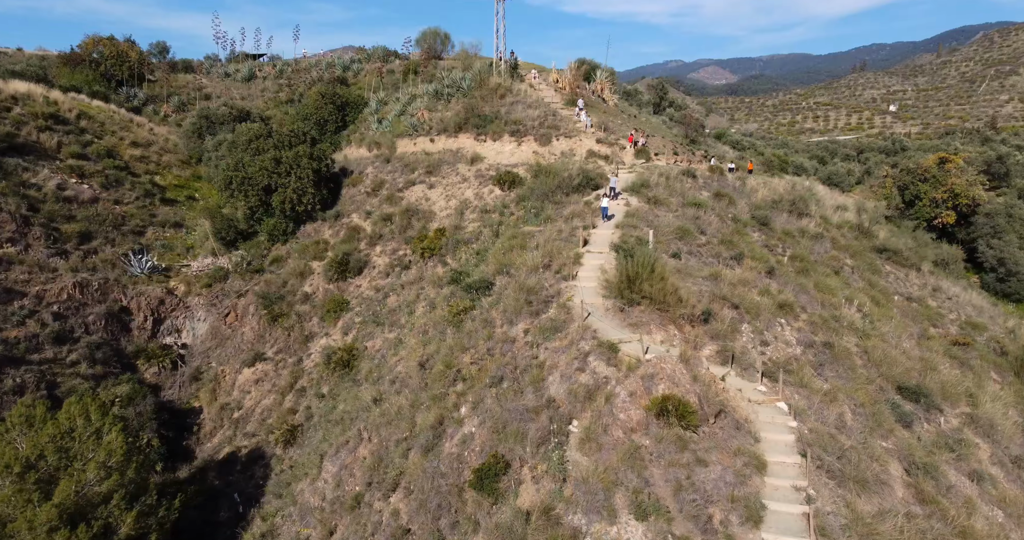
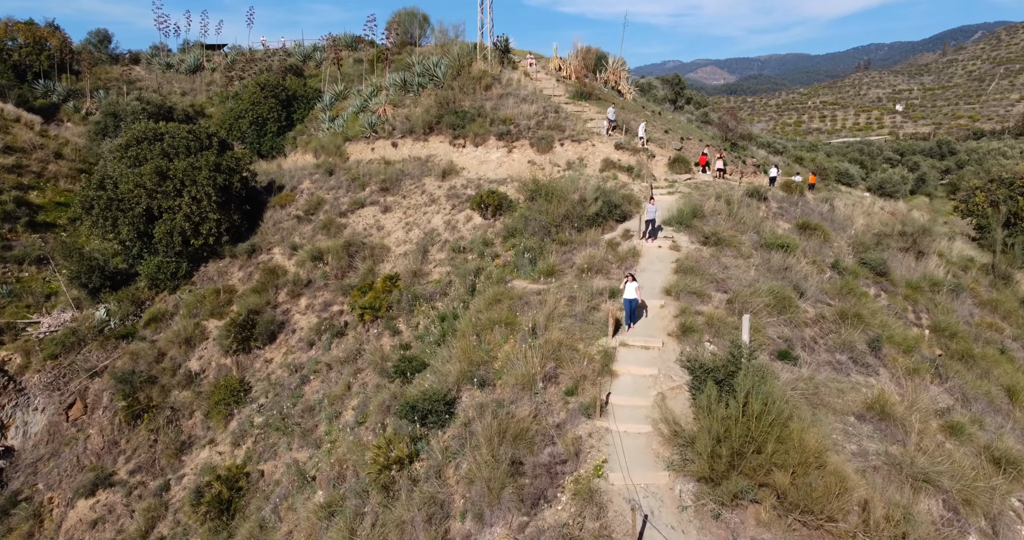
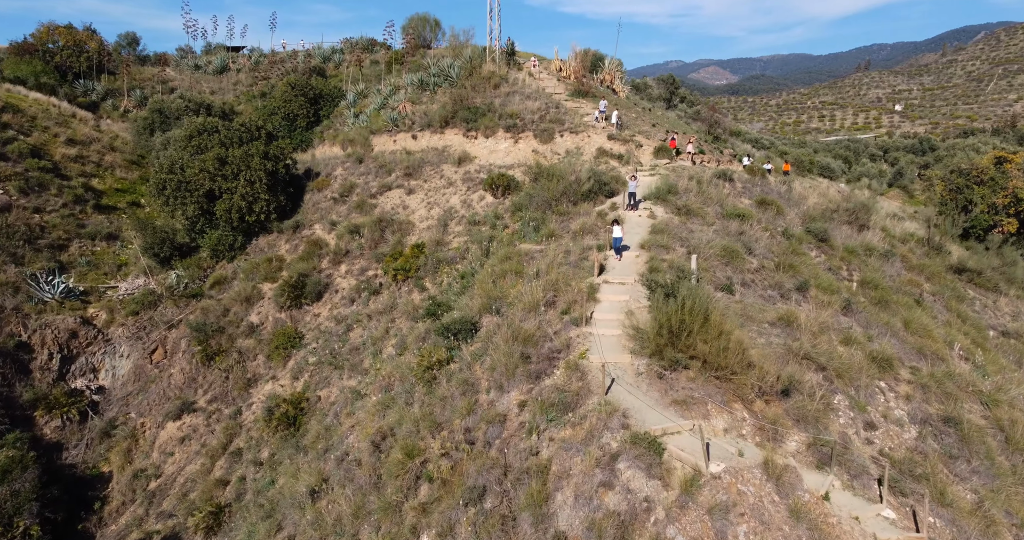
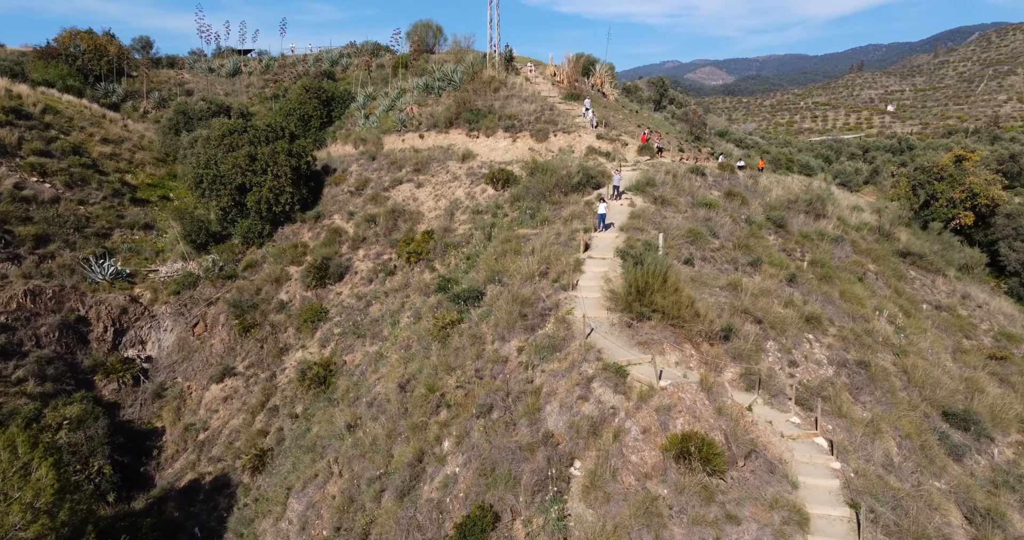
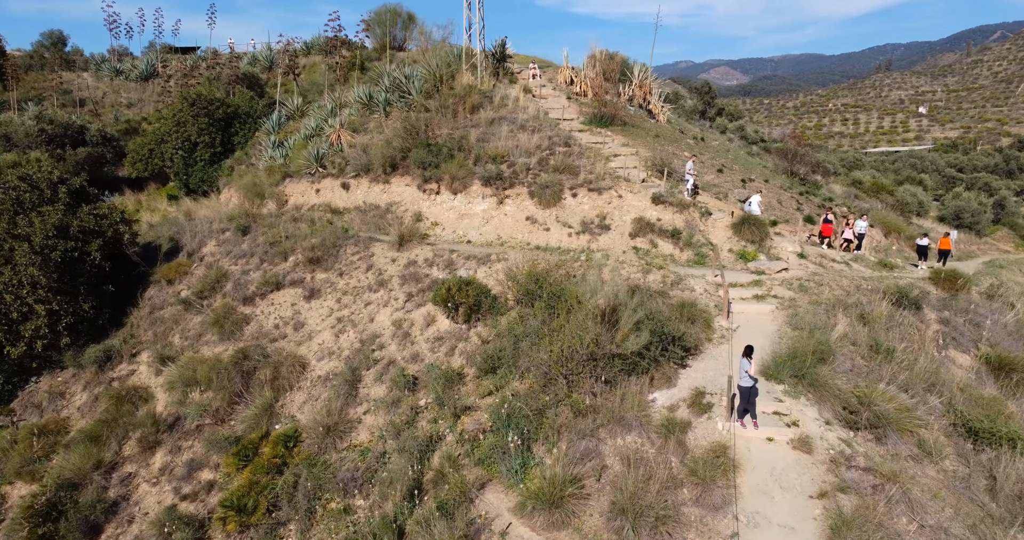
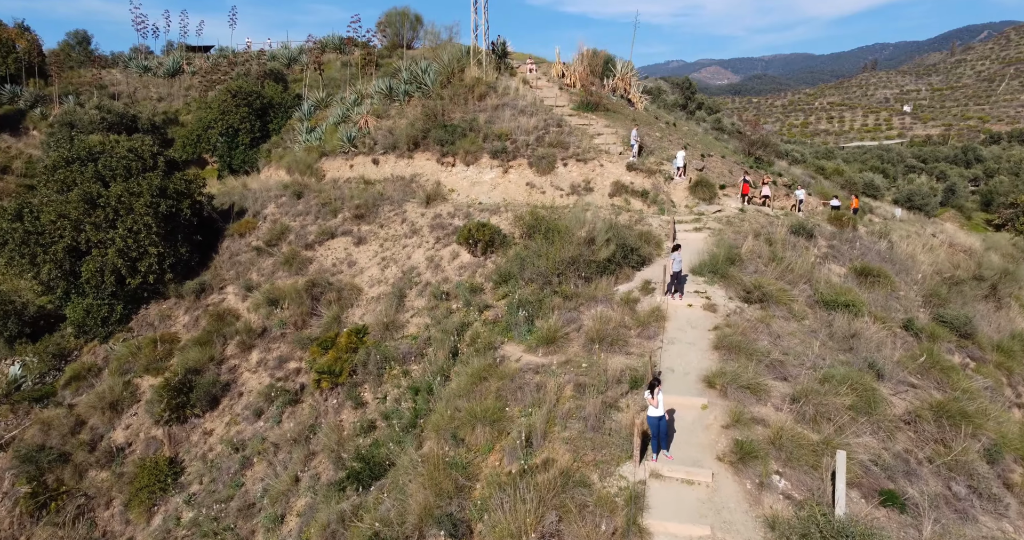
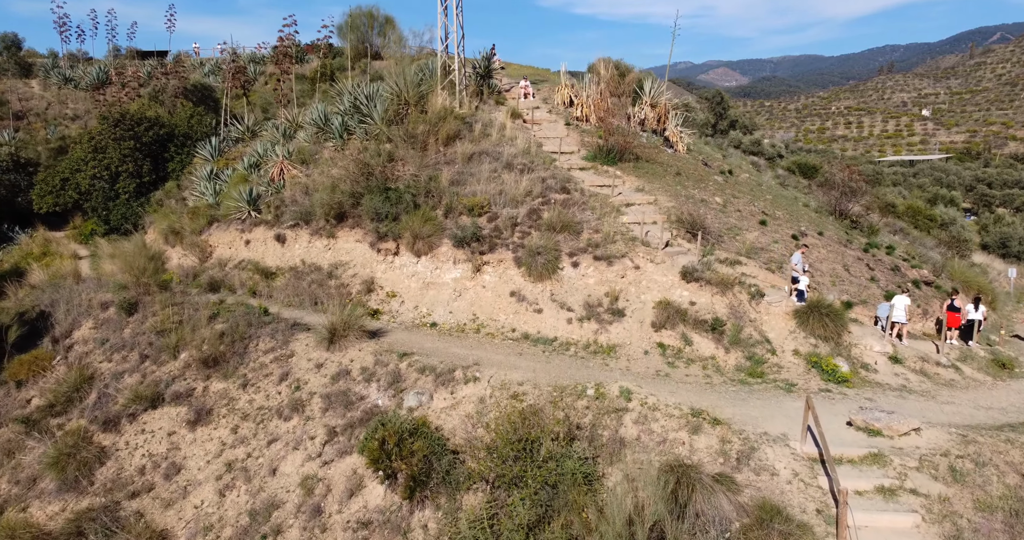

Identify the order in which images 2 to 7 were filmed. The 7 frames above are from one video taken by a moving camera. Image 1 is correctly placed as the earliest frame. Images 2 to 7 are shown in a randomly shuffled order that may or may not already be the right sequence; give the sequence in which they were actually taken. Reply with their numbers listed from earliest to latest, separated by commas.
4, 3, 2, 6, 5, 7
